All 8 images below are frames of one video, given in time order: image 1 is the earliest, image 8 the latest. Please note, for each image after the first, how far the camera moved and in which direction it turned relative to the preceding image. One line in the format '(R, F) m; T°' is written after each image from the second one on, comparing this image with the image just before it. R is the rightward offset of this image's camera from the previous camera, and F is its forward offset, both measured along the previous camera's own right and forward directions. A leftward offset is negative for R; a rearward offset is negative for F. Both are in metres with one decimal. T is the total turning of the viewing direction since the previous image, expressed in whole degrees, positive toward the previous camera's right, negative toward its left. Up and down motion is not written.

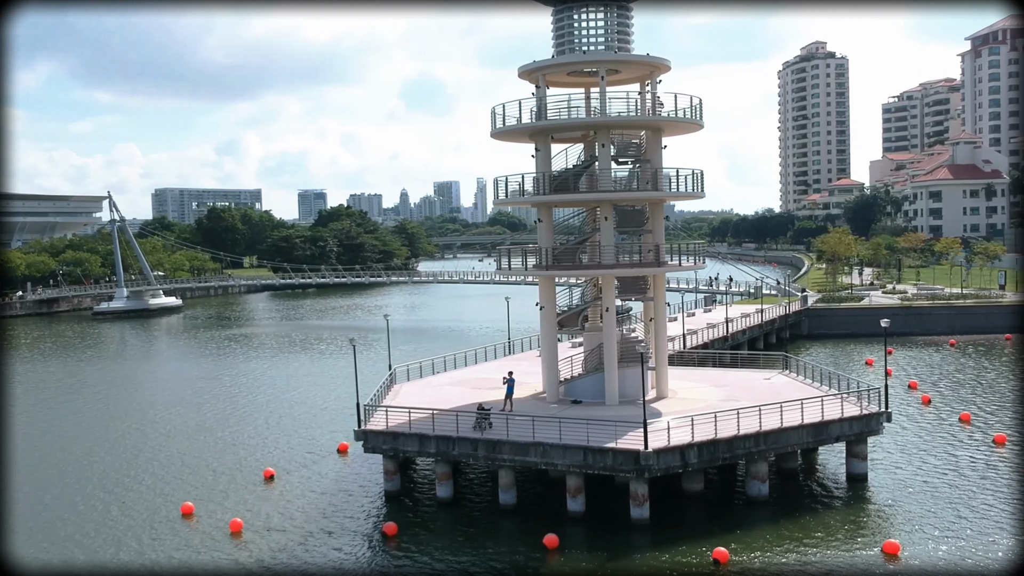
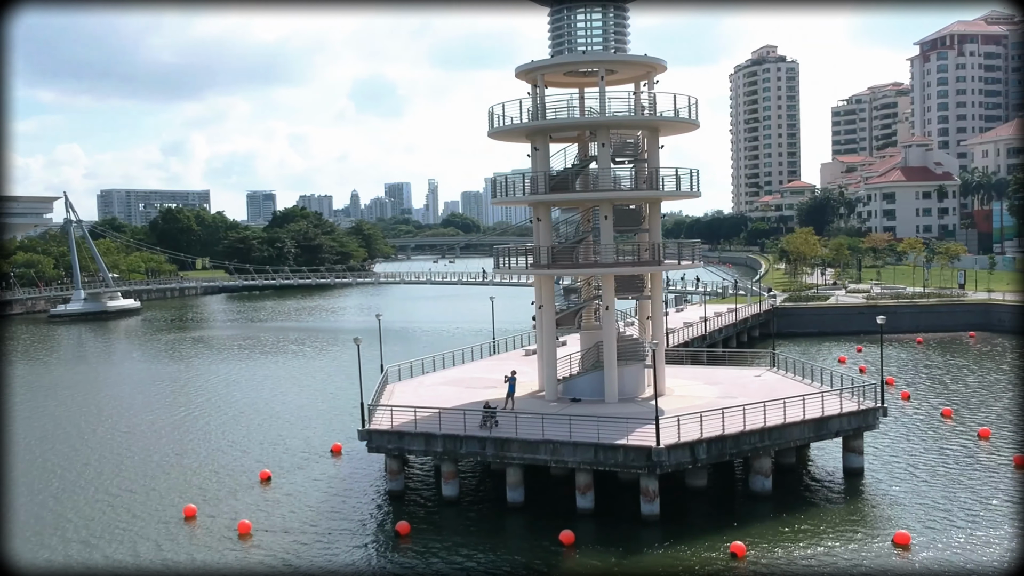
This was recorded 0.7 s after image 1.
(-1.2, 0.0) m; +3°
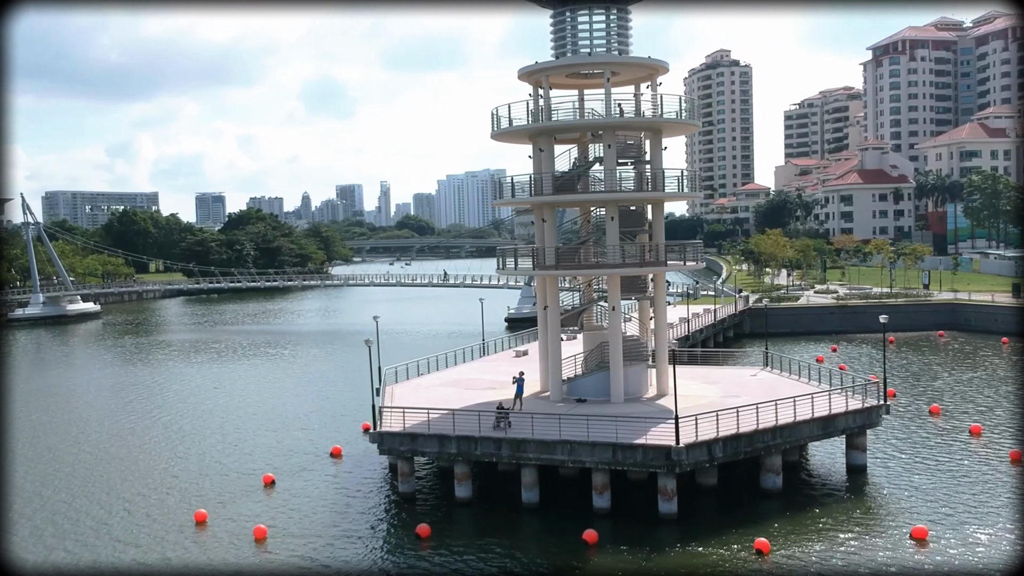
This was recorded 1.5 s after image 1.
(-1.3, 0.0) m; +2°
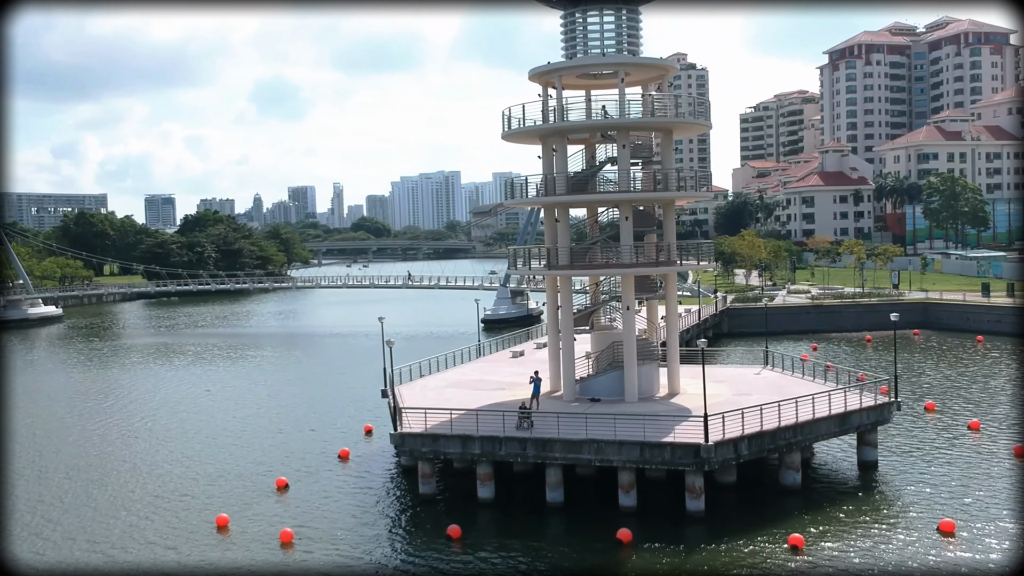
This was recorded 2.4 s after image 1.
(-1.5, +0.1) m; +2°
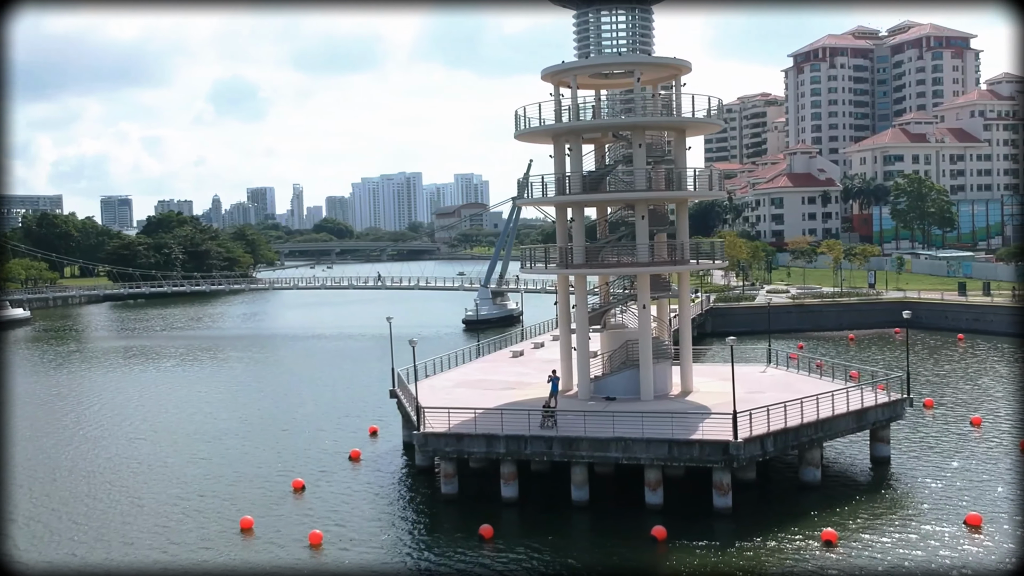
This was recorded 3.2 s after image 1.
(-1.4, +0.1) m; +2°
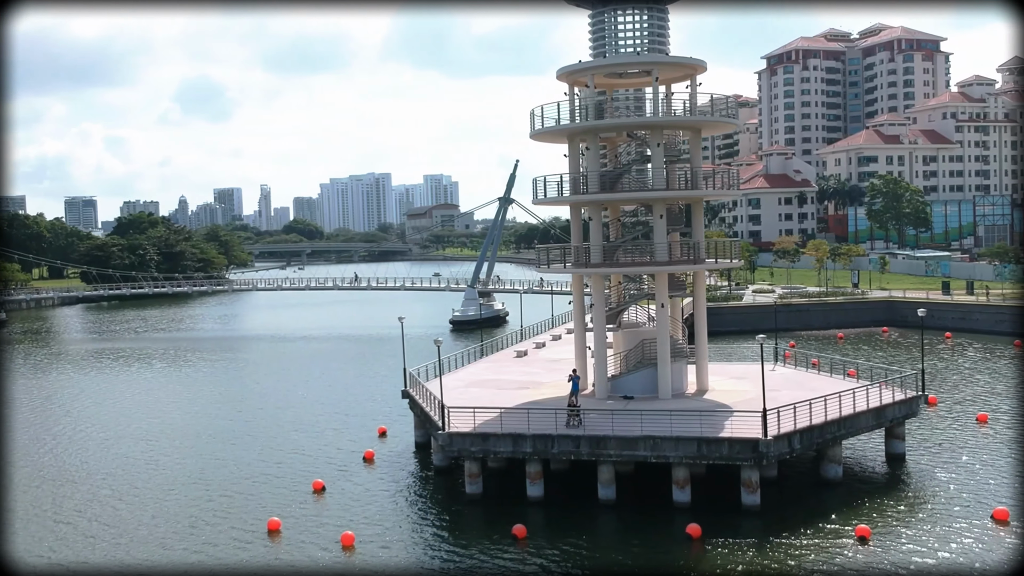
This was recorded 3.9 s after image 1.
(-1.2, 0.0) m; +2°
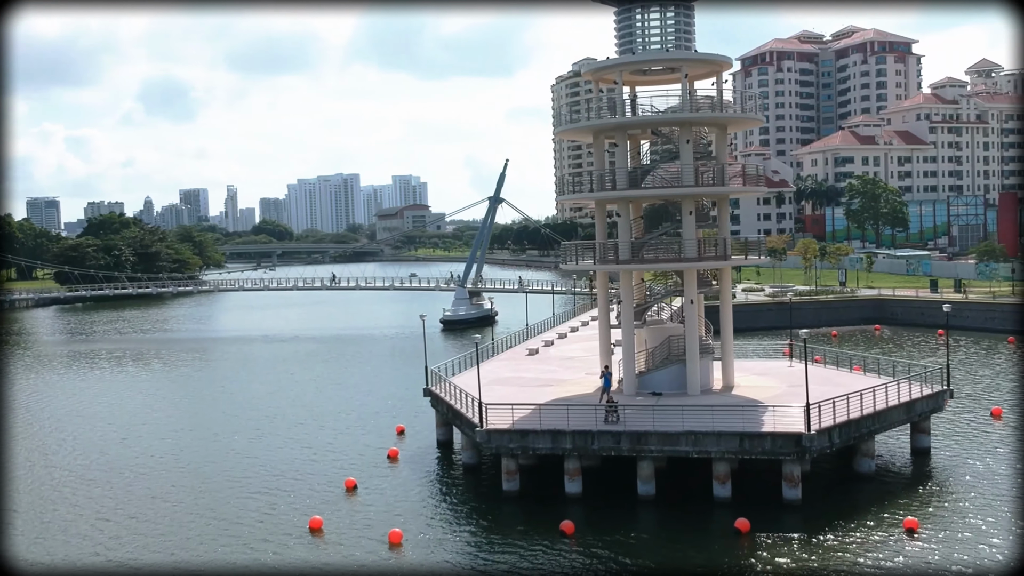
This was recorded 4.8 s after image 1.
(-1.6, 0.0) m; +1°
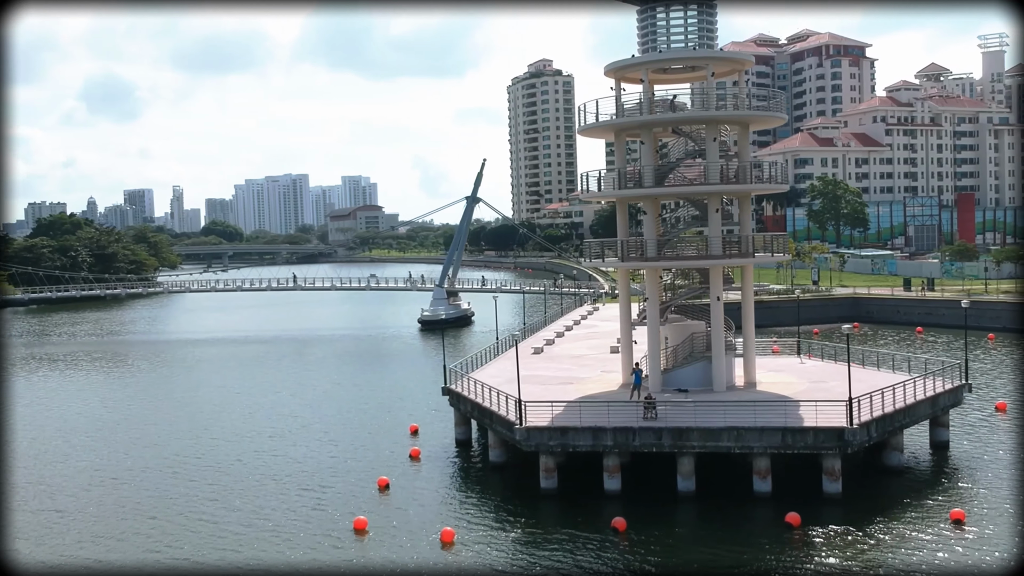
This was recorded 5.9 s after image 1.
(-2.0, +0.1) m; +2°
